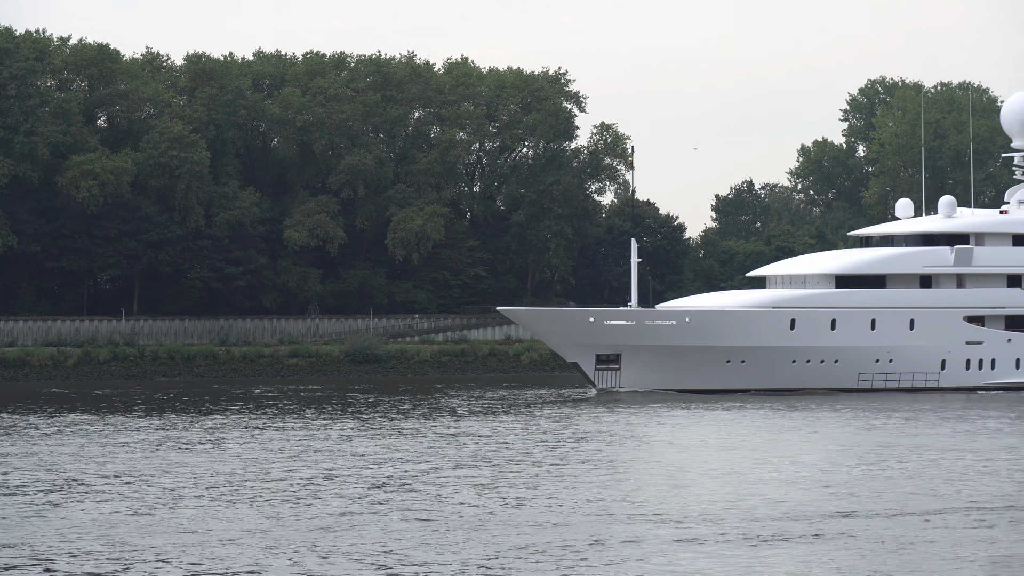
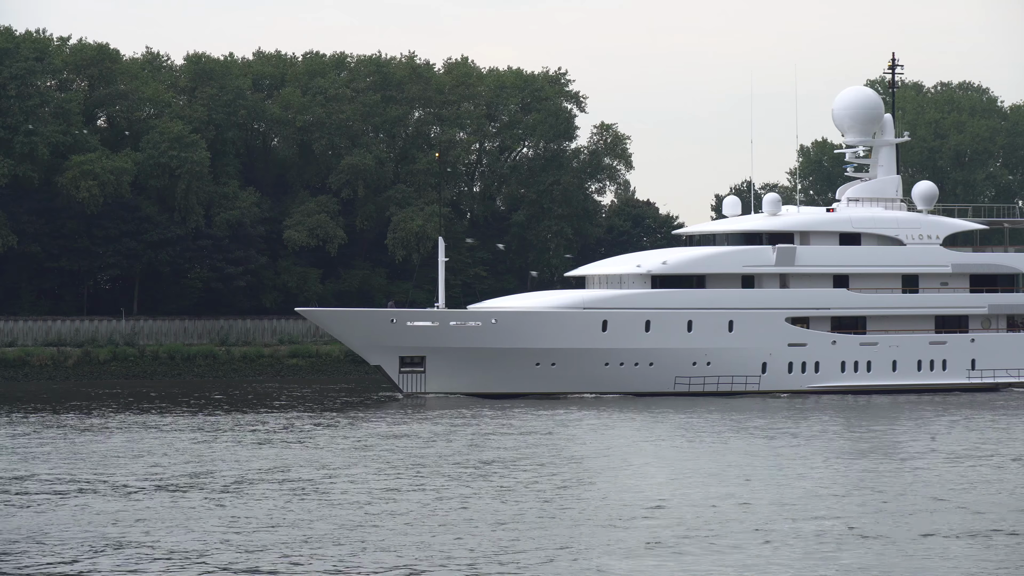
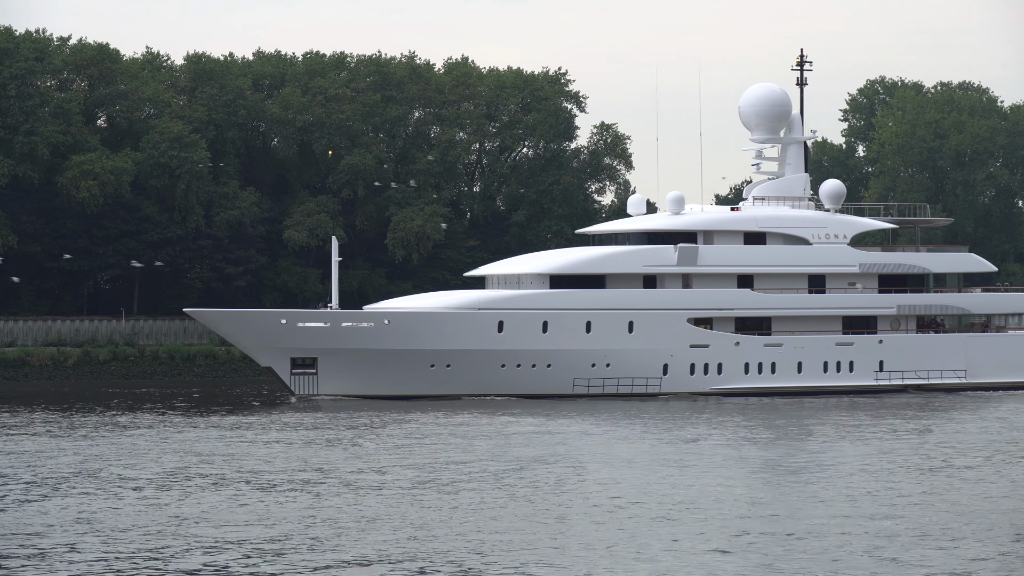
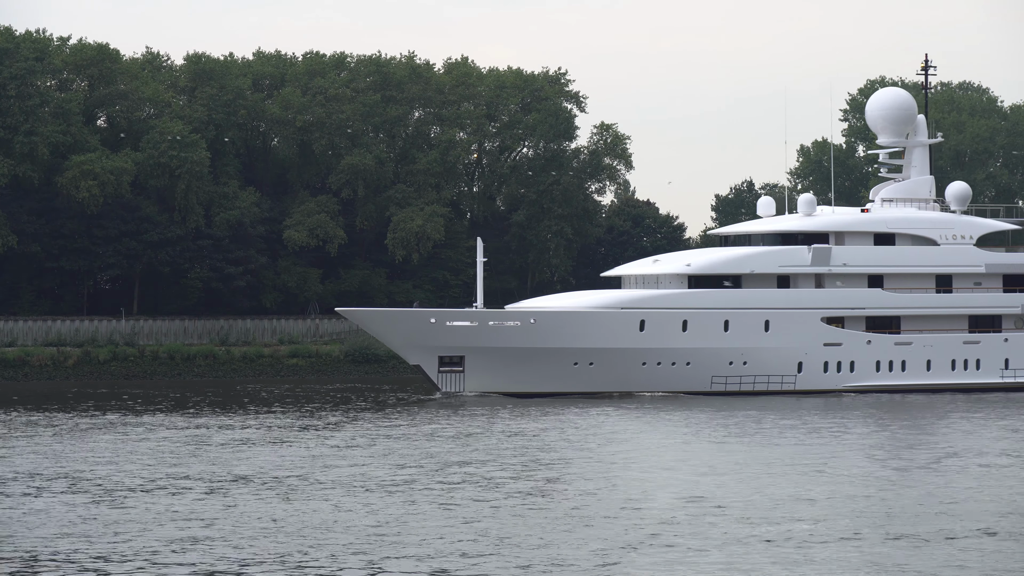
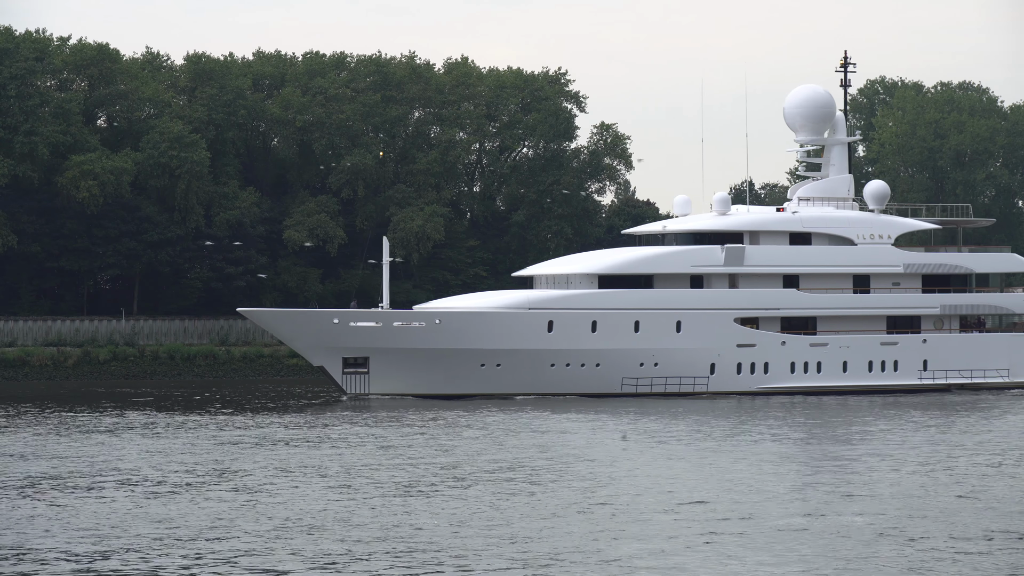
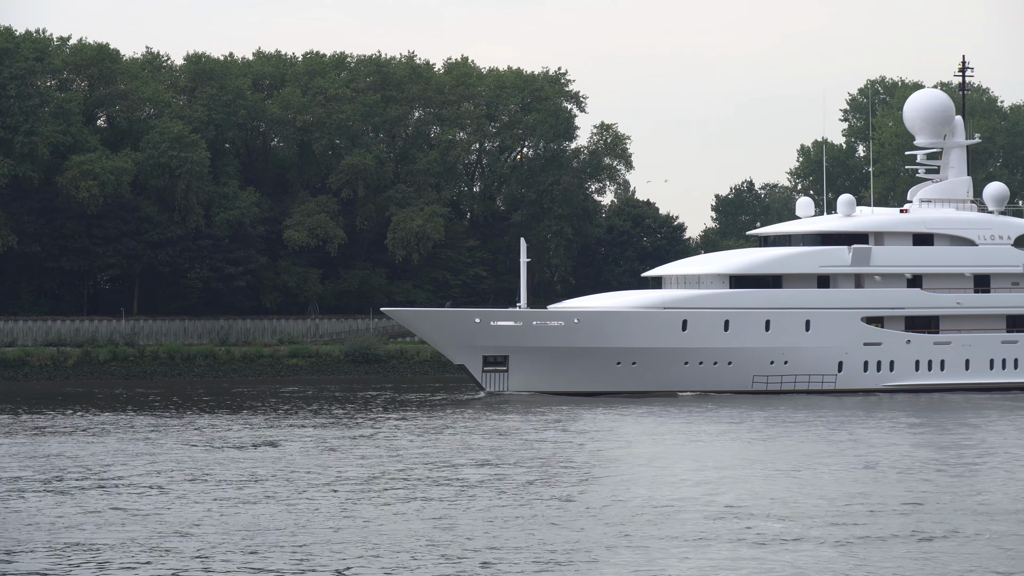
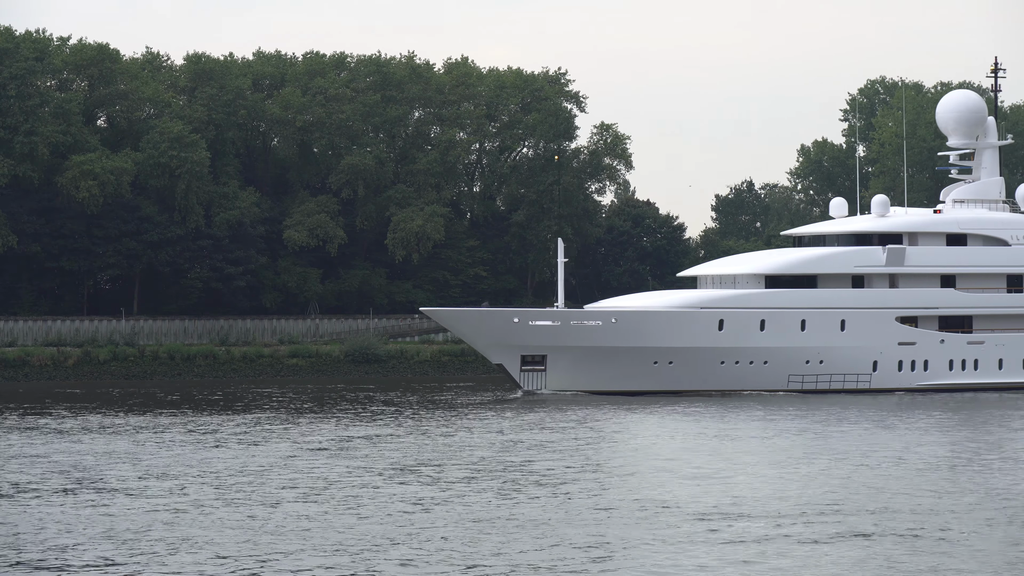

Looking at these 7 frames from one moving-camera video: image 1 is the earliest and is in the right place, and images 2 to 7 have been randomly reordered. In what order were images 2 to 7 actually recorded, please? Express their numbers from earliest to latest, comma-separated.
7, 6, 4, 2, 5, 3
